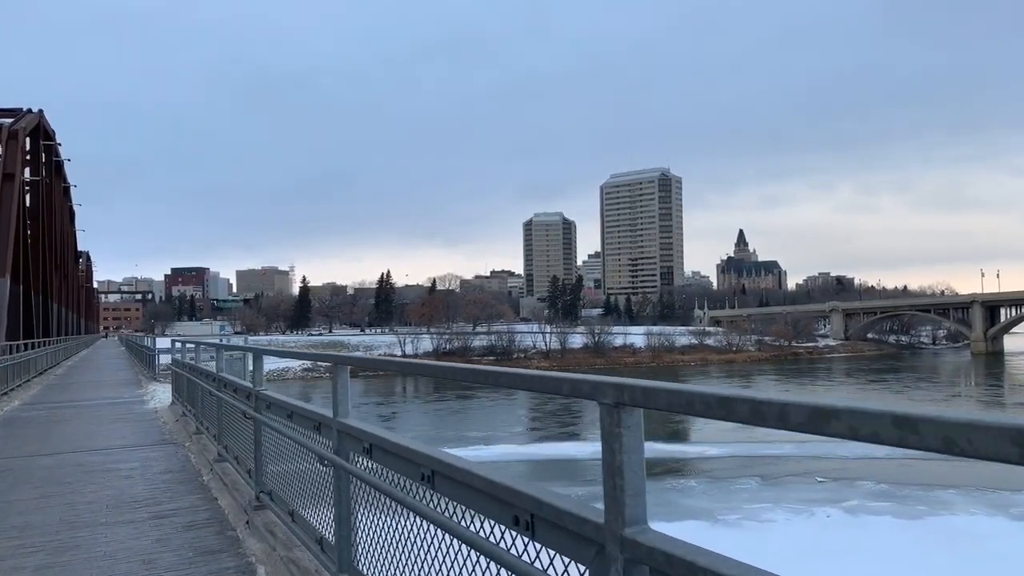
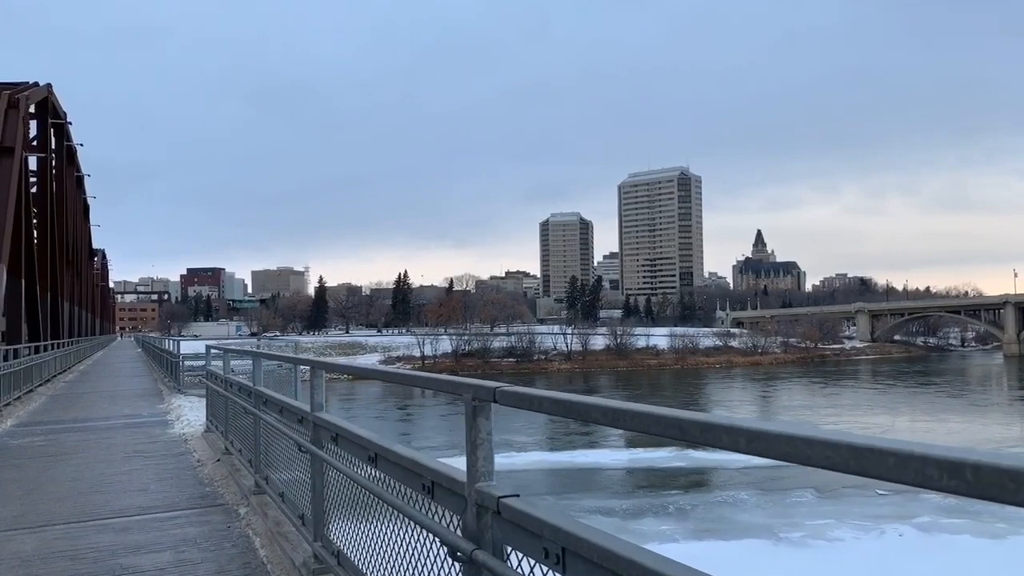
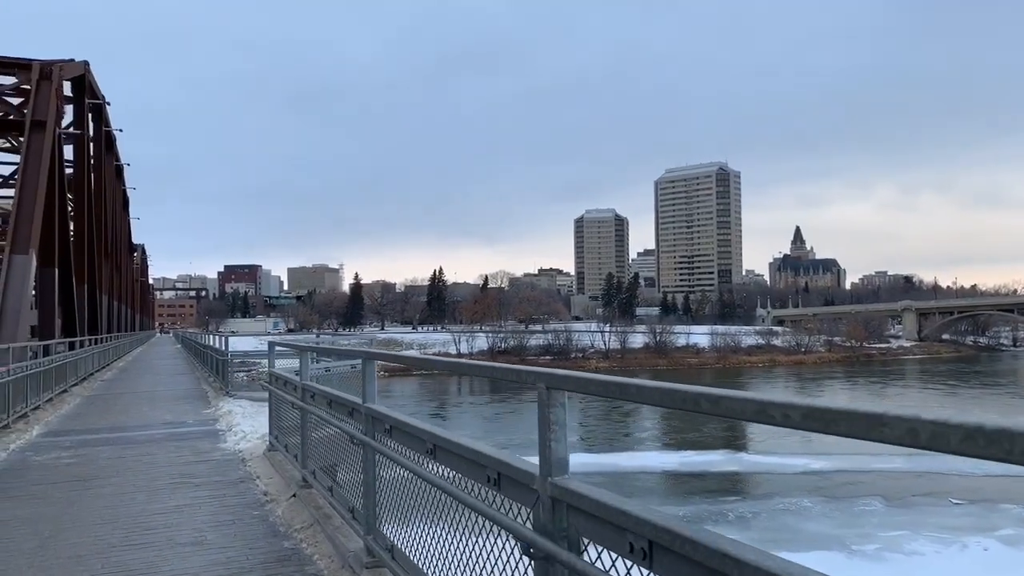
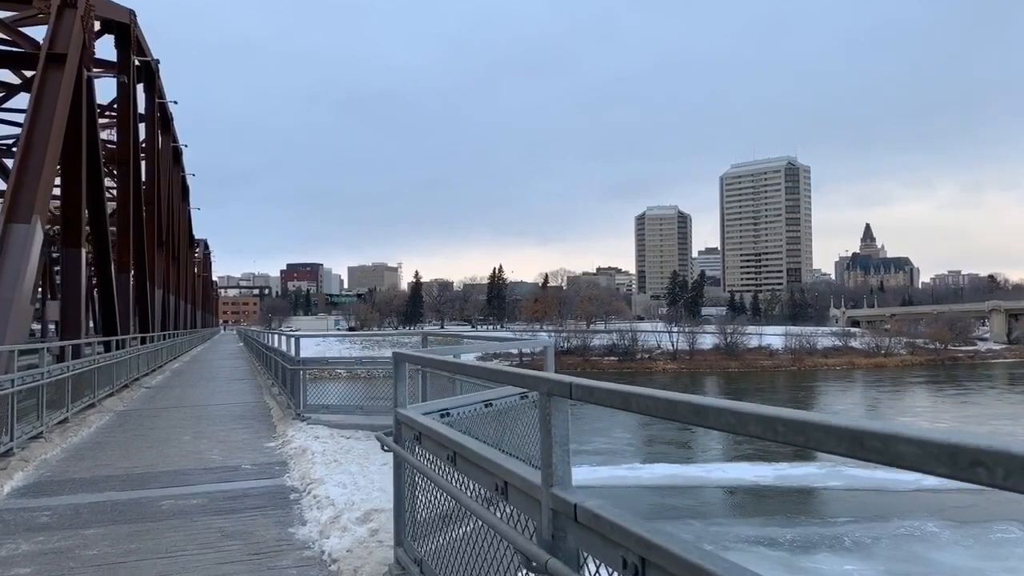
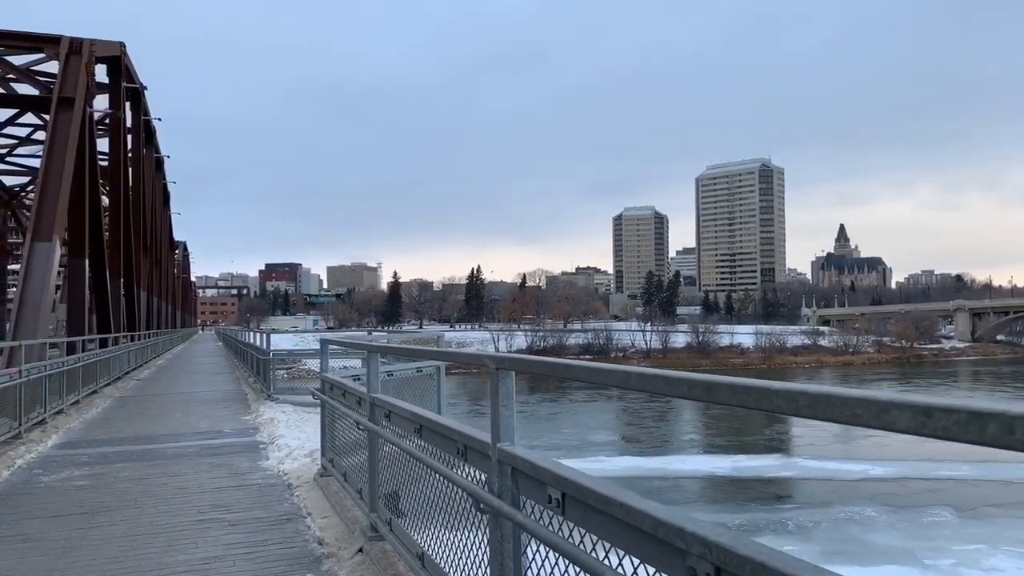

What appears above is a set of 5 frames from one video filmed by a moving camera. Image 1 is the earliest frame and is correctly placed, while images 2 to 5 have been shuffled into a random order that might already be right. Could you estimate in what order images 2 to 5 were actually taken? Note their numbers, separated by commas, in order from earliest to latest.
2, 3, 5, 4
